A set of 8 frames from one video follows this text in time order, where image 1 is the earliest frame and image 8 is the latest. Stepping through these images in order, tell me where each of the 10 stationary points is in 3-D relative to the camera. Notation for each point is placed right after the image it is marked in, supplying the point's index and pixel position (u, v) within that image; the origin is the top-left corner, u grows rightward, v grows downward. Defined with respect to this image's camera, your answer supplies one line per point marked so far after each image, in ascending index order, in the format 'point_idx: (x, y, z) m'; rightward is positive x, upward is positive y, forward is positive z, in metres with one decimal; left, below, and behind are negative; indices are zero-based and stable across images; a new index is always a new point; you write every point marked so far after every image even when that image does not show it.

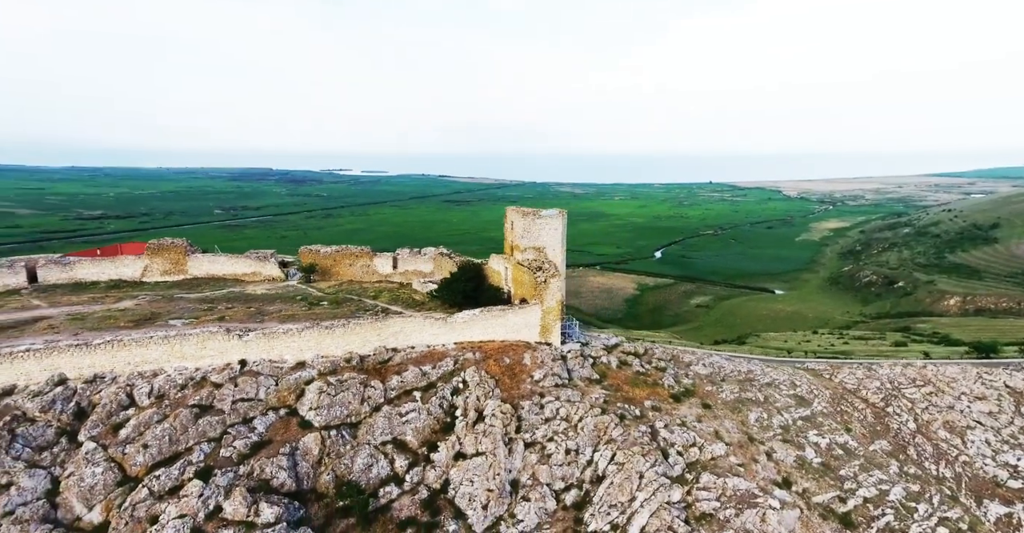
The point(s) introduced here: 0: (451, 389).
0: (-1.9, -3.5, +15.0) m
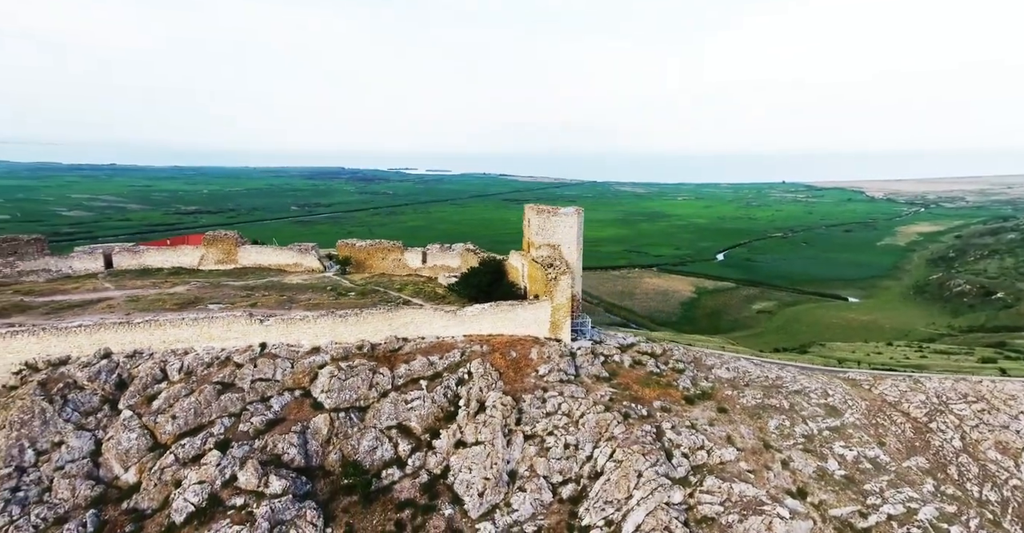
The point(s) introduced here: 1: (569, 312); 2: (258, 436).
0: (-1.8, -3.4, +15.6) m
1: (+1.9, -1.5, +17.8) m
2: (-6.7, -4.5, +13.7) m
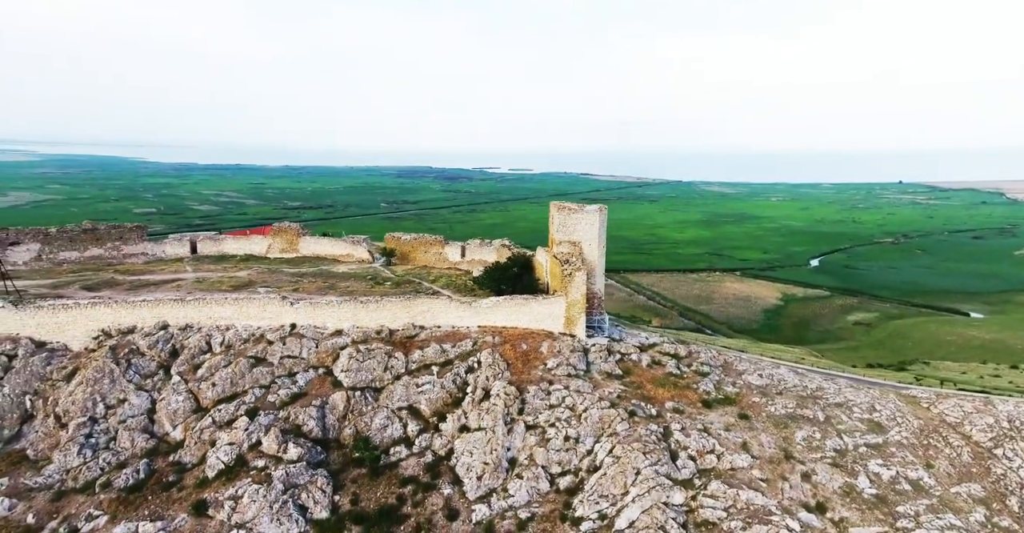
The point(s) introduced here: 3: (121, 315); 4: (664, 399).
0: (-1.5, -3.1, +16.4) m
1: (+2.5, -1.4, +18.0) m
2: (-6.7, -4.1, +15.2) m
3: (-13.0, -1.6, +17.2) m
4: (+5.0, -4.3, +17.2) m
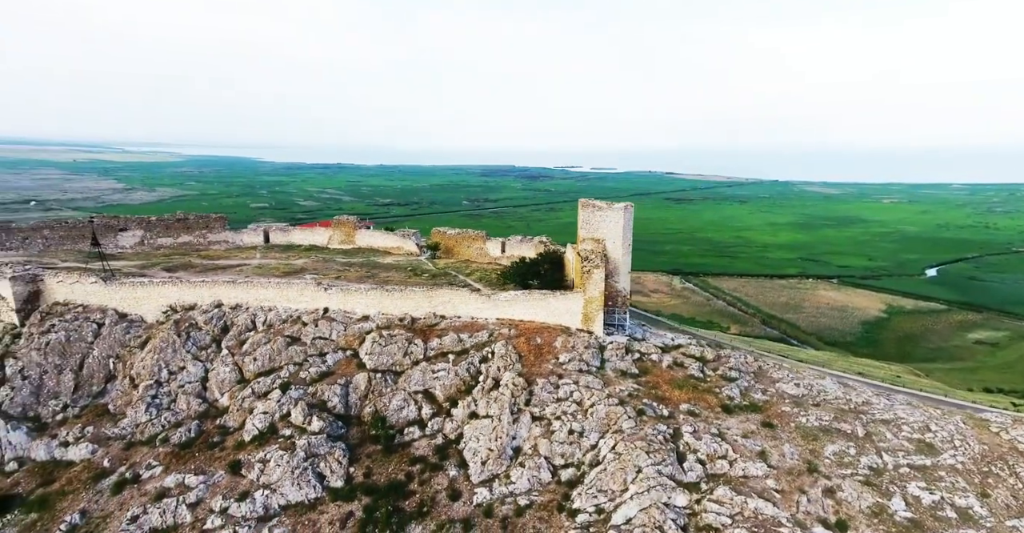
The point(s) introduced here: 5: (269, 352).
0: (-1.1, -2.9, +17.1) m
1: (+3.2, -1.4, +18.1) m
2: (-6.4, -3.7, +16.7) m
3: (-12.3, -1.0, +19.5) m
4: (+5.4, -4.3, +17.0) m
5: (-8.1, -2.8, +17.4) m
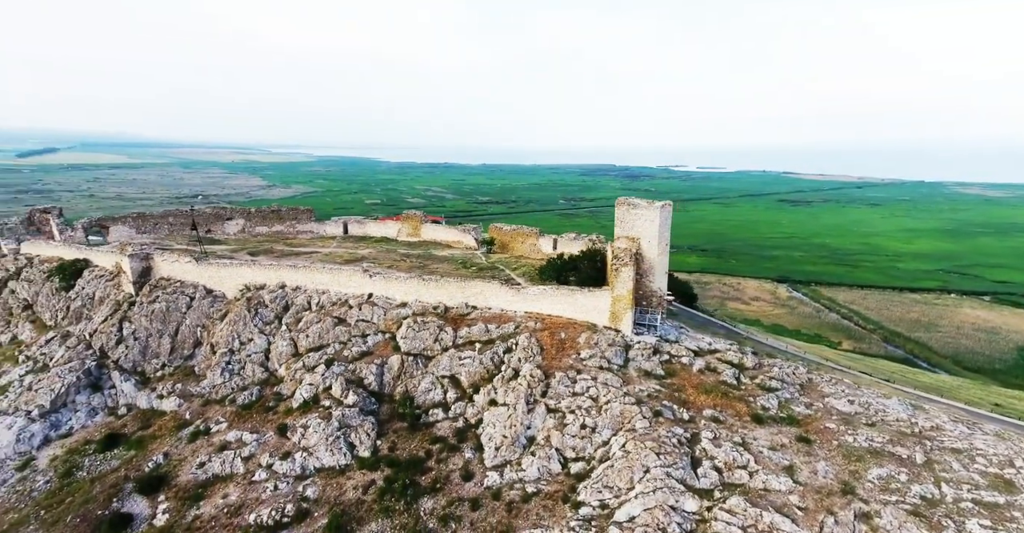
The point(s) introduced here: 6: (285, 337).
0: (-0.2, -2.7, +17.7) m
1: (+4.2, -1.3, +18.0) m
2: (-5.6, -3.3, +18.3) m
3: (-10.8, -0.4, +22.1) m
4: (+6.1, -4.4, +16.5) m
5: (-7.1, -2.4, +19.3) m
6: (-8.5, -2.7, +19.7) m
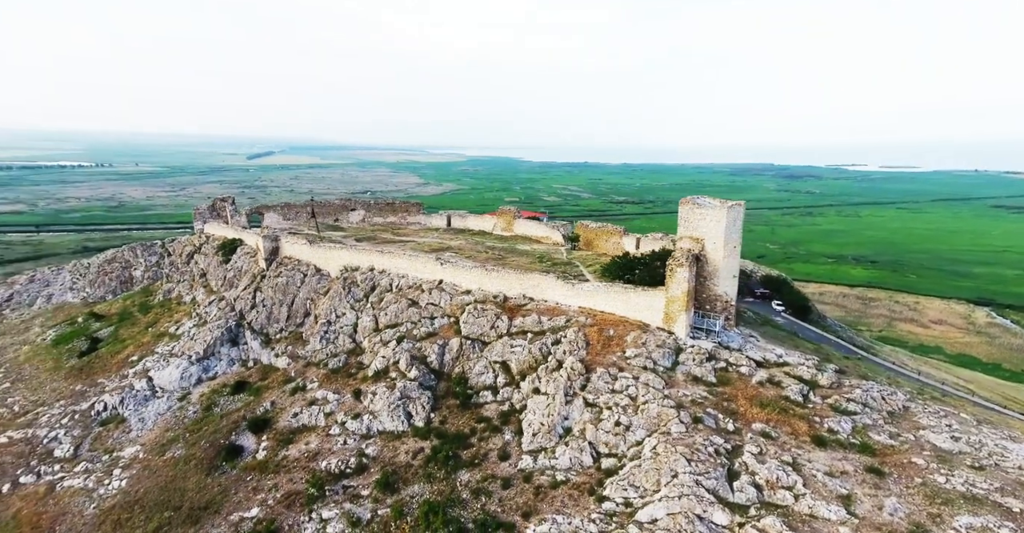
0: (+1.5, -2.5, +18.2) m
1: (+5.9, -1.4, +17.4) m
2: (-3.5, -2.8, +20.1) m
3: (-7.5, +0.4, +25.1) m
4: (+7.2, -4.5, +15.5) m
5: (-4.7, -1.8, +21.5) m
6: (-6.0, -2.0, +22.2) m
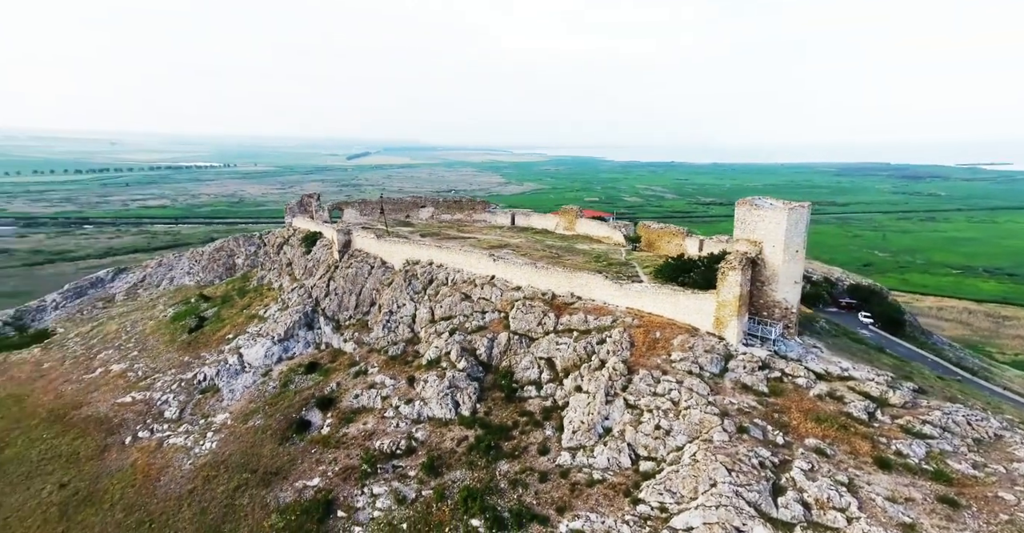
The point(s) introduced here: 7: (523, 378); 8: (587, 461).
0: (+3.1, -2.5, +18.2) m
1: (+7.4, -1.5, +16.7) m
2: (-1.6, -2.6, +20.8) m
3: (-4.7, +0.7, +26.2) m
4: (+8.3, -4.7, +14.7) m
5: (-2.6, -1.6, +22.3) m
6: (-3.8, -1.8, +23.2) m
7: (+0.4, -4.0, +18.9) m
8: (+2.2, -5.8, +15.8) m
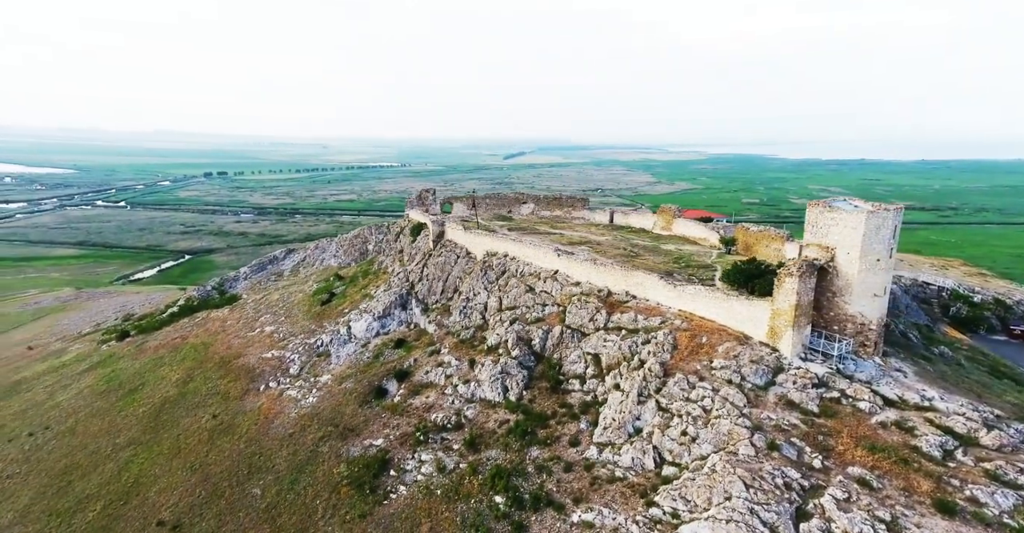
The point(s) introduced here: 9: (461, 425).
0: (+4.7, -2.5, +17.8) m
1: (+8.4, -1.7, +15.3) m
2: (+0.8, -2.3, +21.6) m
3: (-0.5, +1.1, +27.6) m
4: (+8.6, -4.9, +13.1) m
5: (+0.3, -1.3, +23.3) m
6: (-0.6, -1.4, +24.5) m
7: (+2.1, -3.8, +19.2) m
8: (+3.0, -5.7, +15.8) m
9: (-1.9, -5.9, +19.4) m
